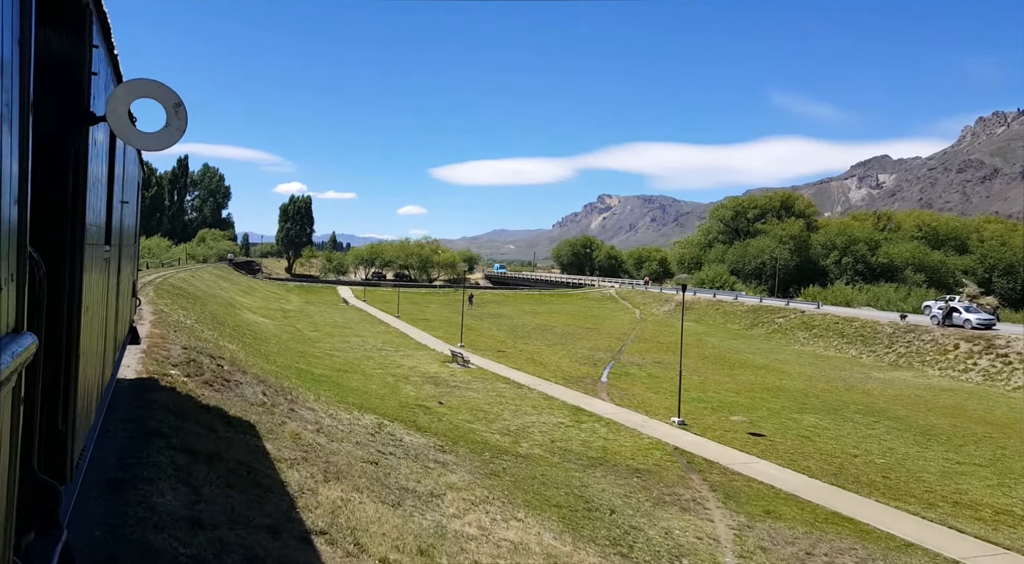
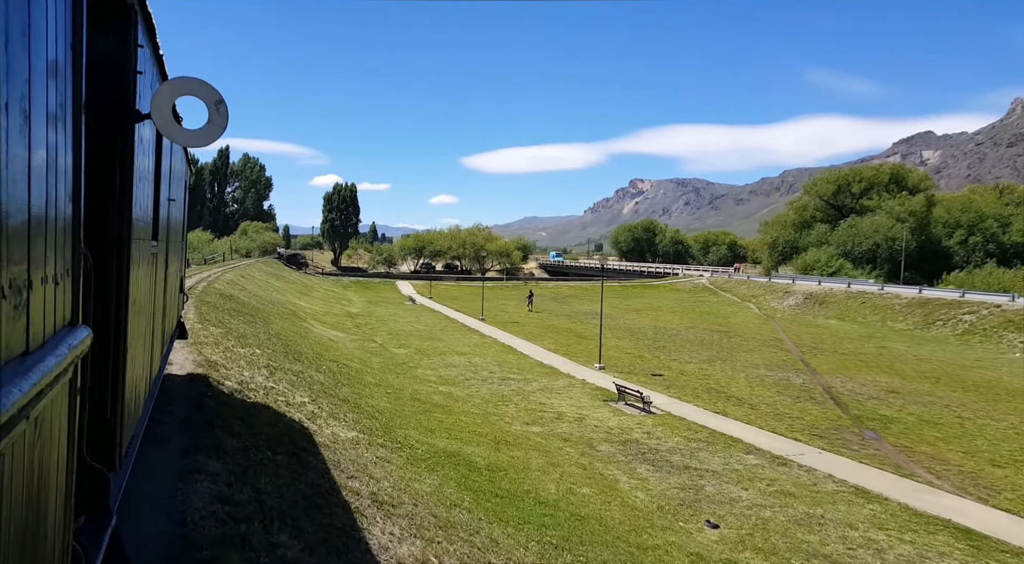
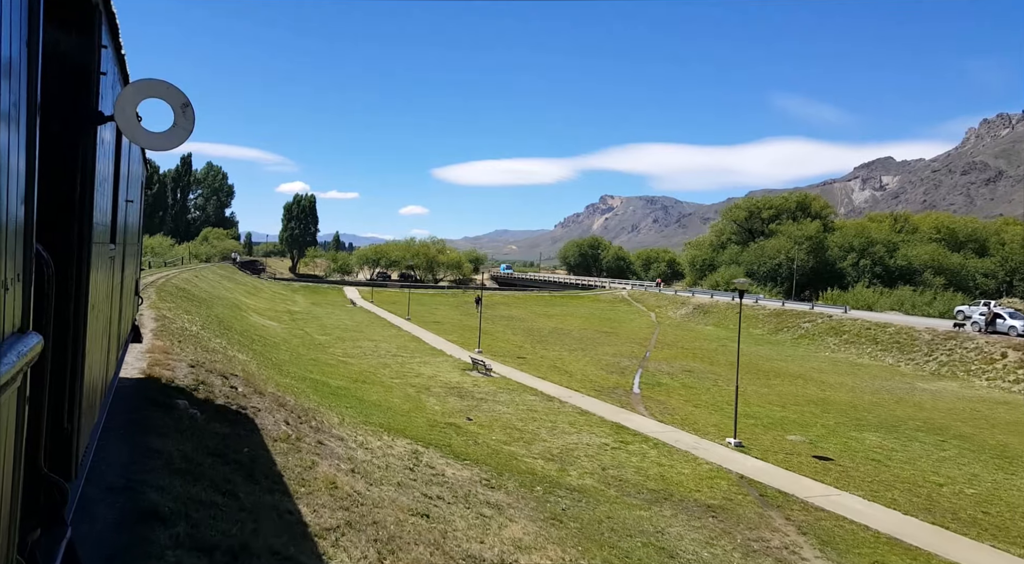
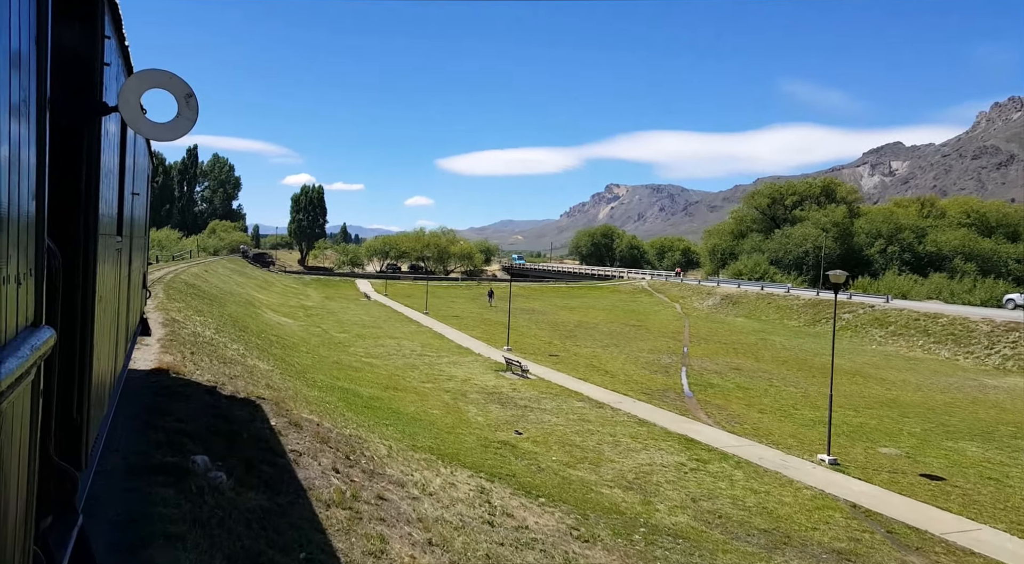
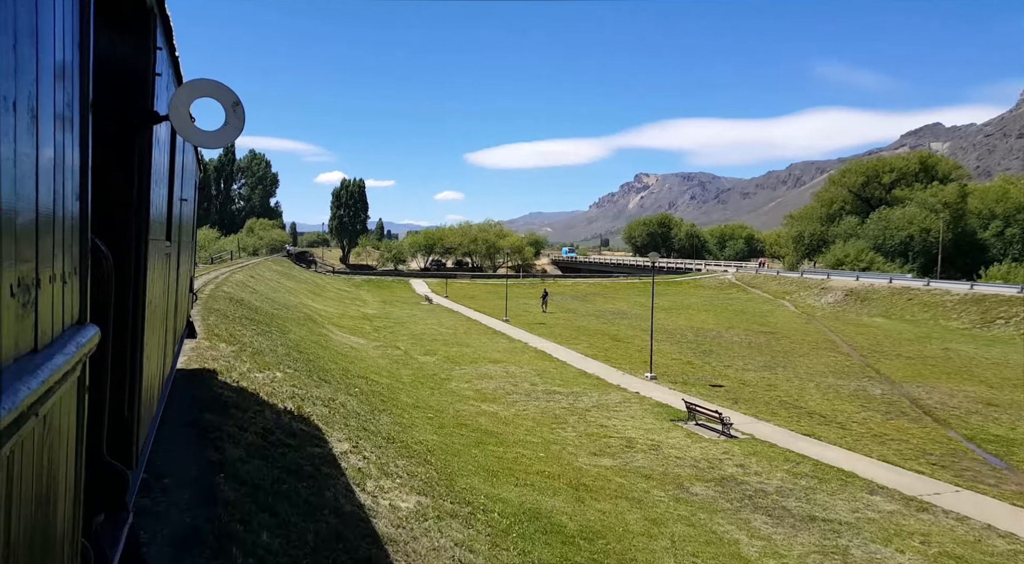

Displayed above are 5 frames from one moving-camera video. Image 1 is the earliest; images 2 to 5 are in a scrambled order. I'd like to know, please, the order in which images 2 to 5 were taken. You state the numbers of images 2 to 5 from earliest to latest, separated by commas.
3, 4, 2, 5
